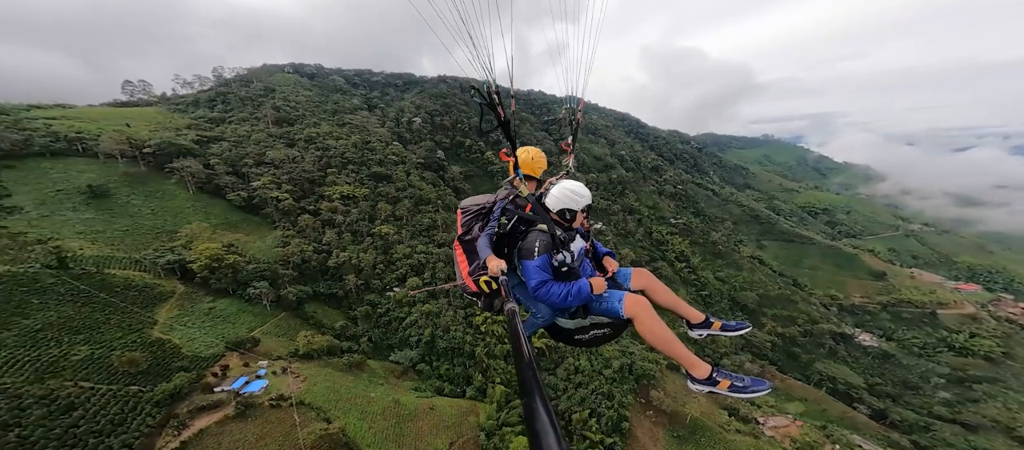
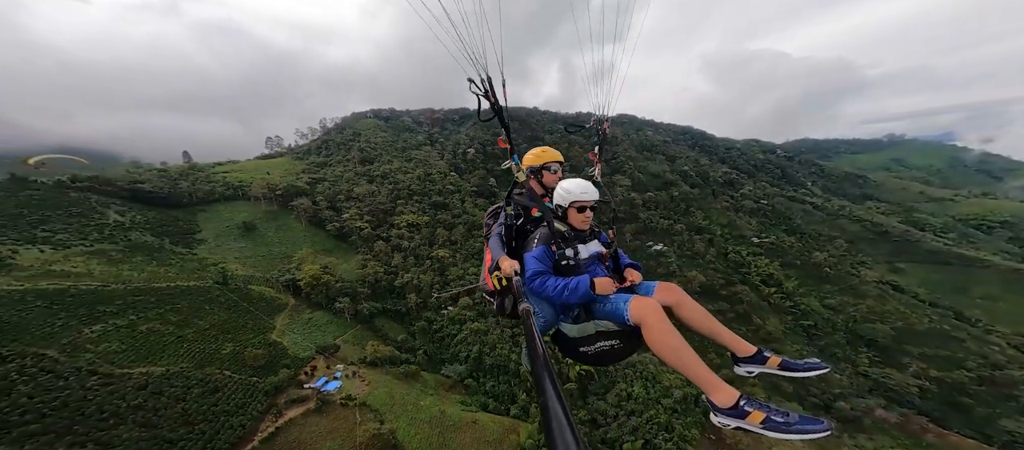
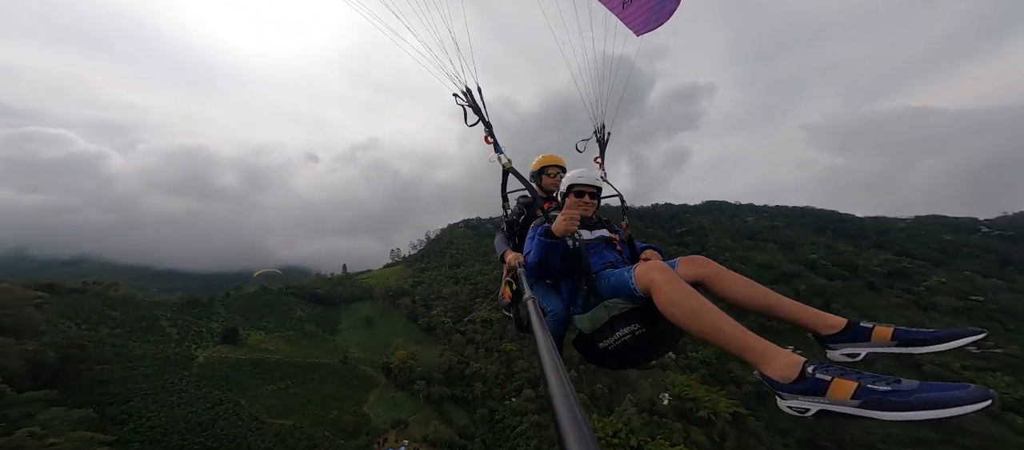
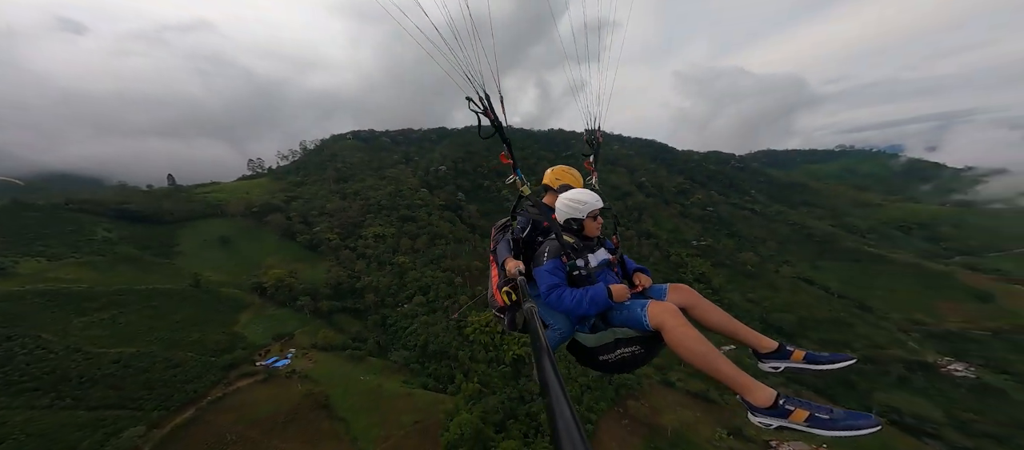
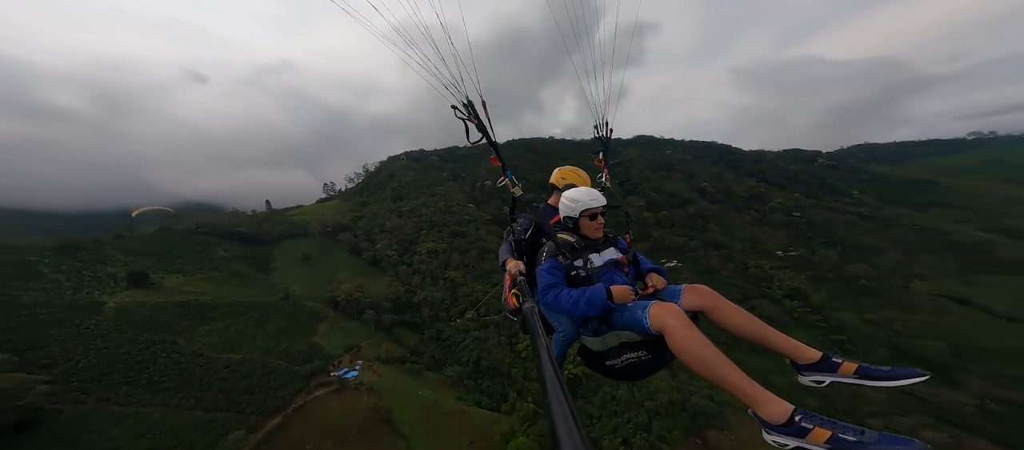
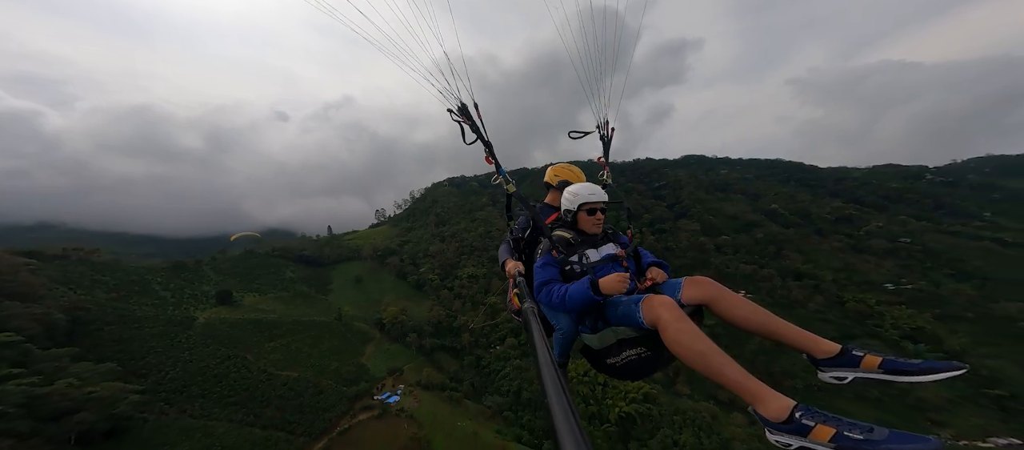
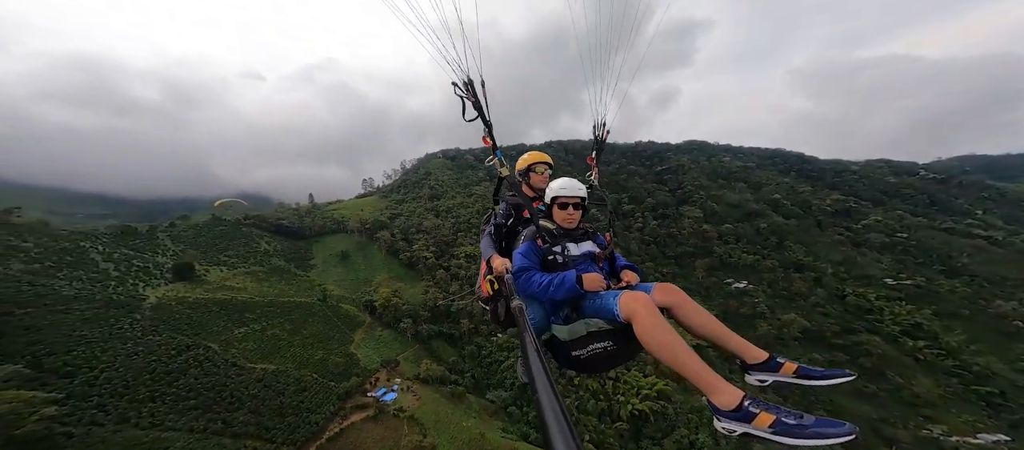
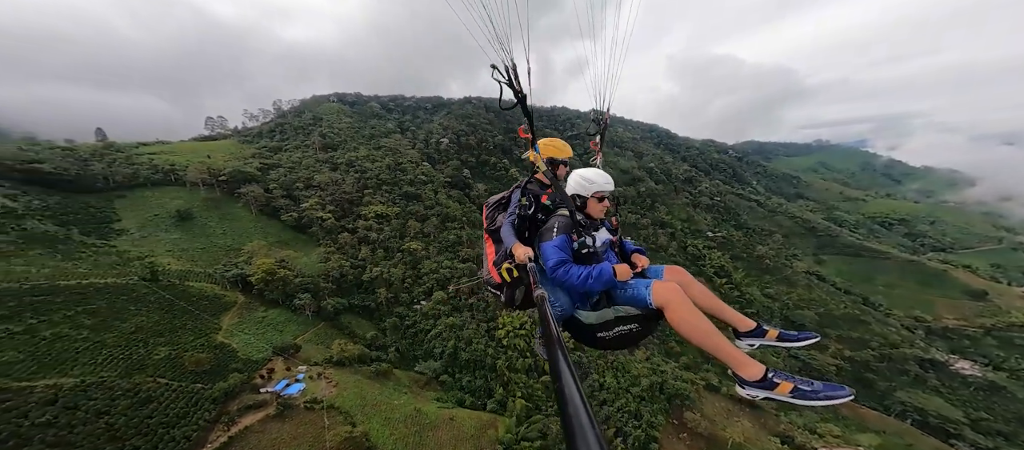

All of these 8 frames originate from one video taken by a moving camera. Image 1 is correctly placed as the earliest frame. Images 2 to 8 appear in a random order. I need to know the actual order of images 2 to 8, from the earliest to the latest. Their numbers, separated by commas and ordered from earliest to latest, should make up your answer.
8, 2, 7, 3, 6, 5, 4
